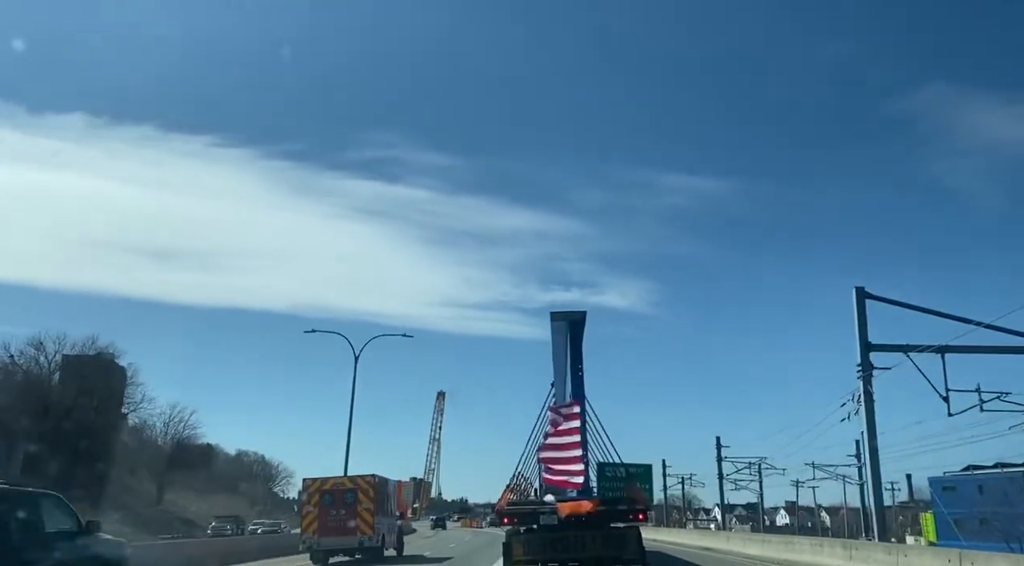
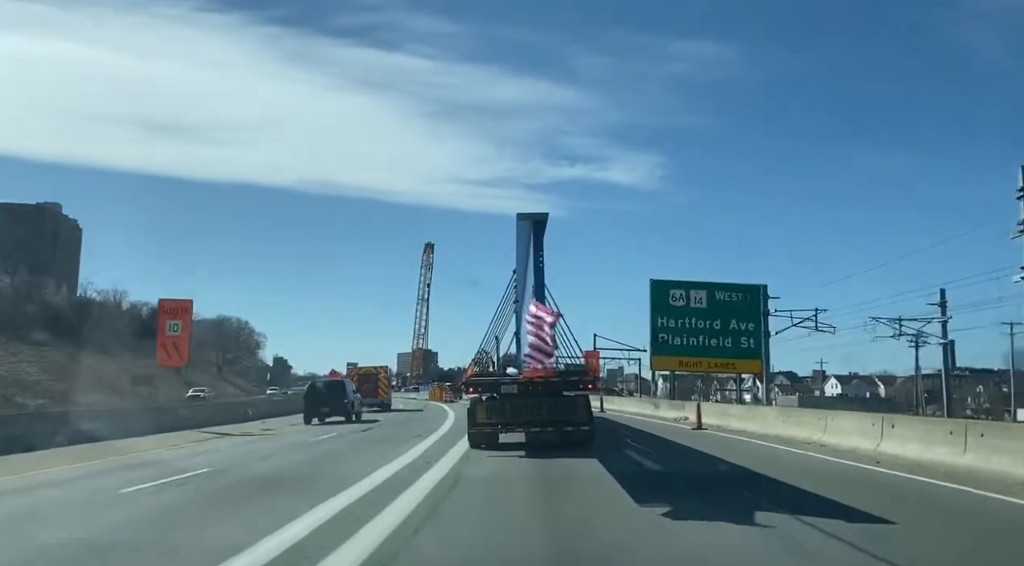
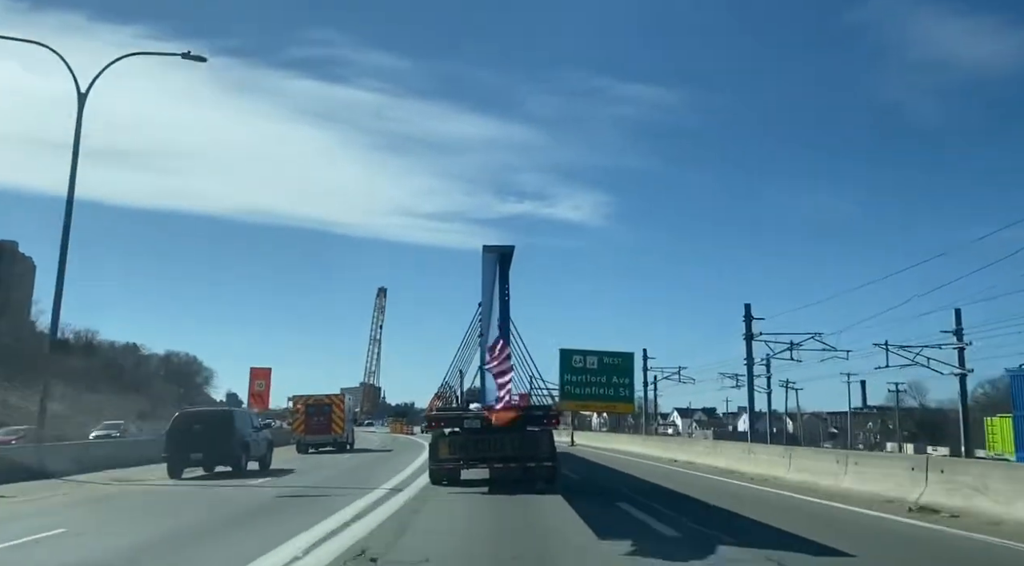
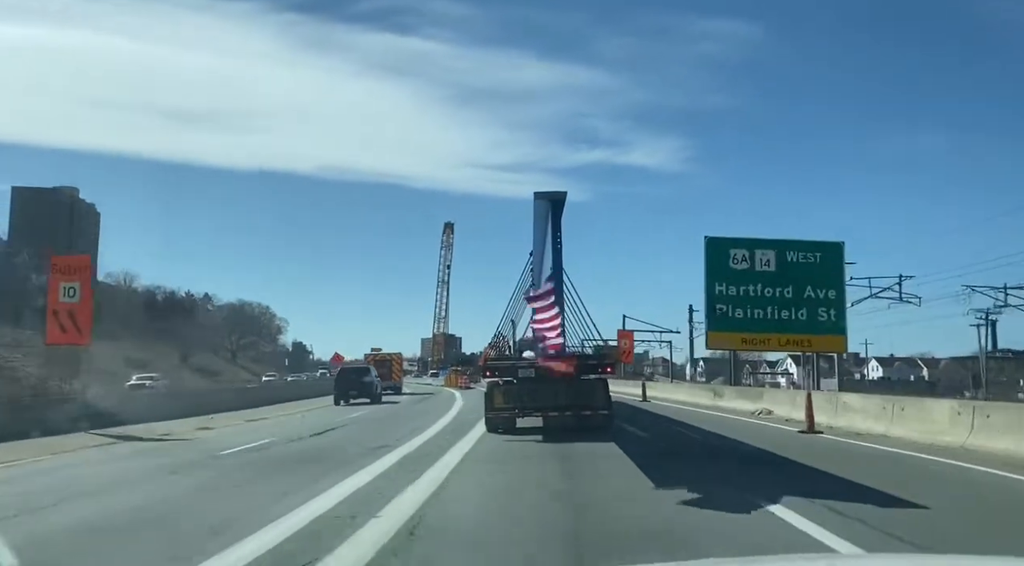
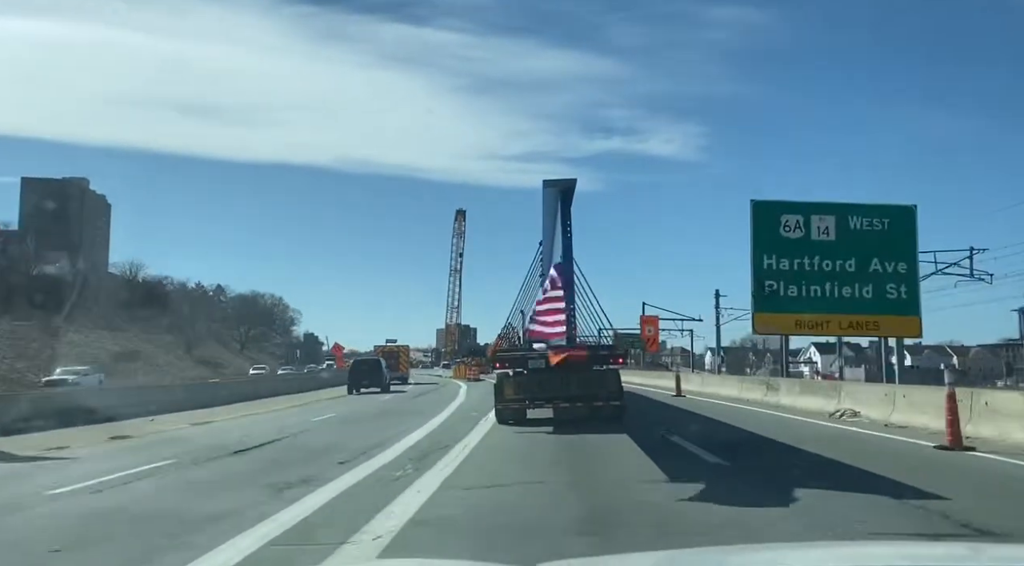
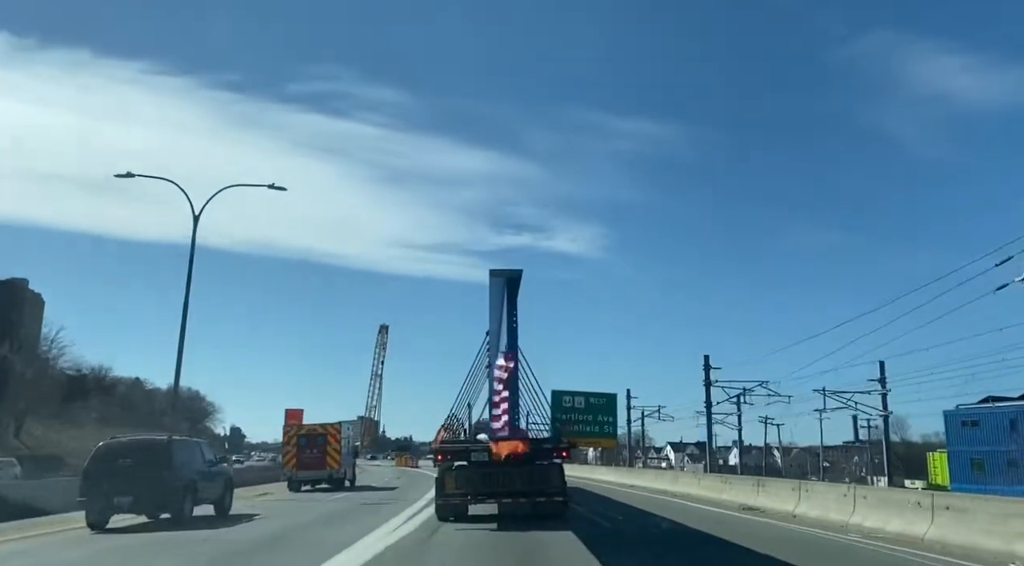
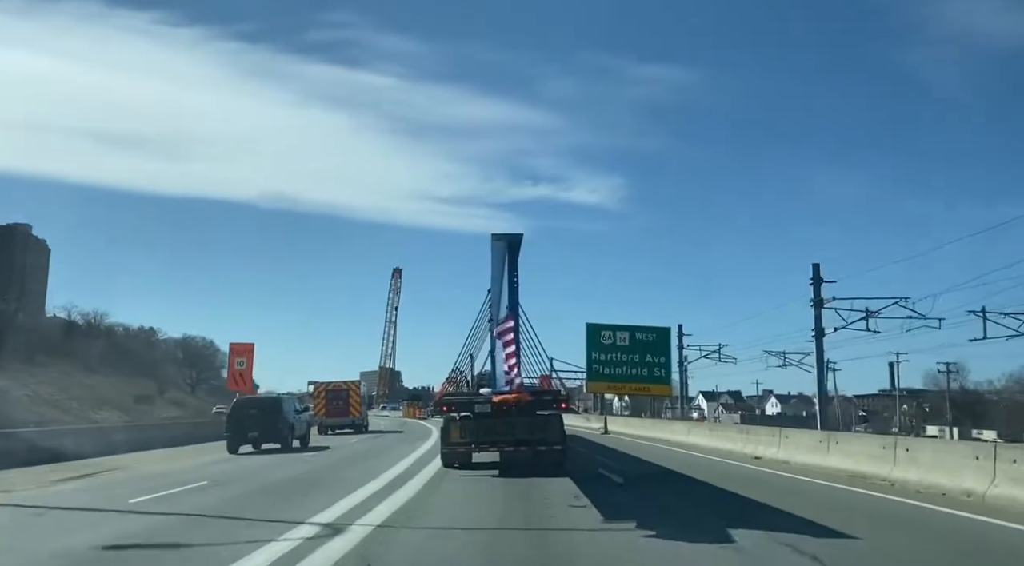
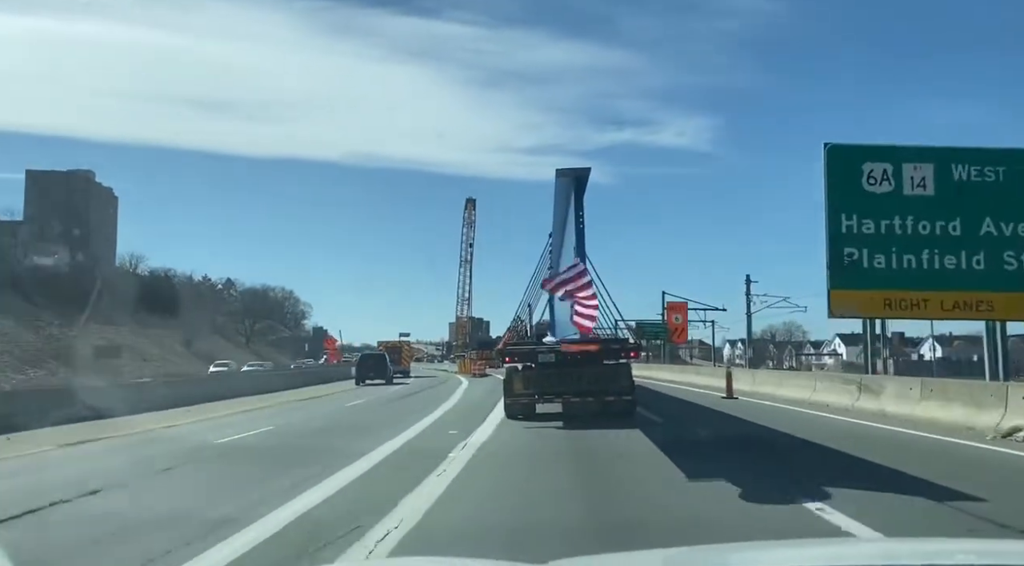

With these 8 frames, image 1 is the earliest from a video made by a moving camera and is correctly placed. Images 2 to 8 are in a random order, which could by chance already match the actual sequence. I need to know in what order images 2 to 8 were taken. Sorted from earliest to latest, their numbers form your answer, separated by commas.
6, 3, 7, 2, 4, 5, 8
